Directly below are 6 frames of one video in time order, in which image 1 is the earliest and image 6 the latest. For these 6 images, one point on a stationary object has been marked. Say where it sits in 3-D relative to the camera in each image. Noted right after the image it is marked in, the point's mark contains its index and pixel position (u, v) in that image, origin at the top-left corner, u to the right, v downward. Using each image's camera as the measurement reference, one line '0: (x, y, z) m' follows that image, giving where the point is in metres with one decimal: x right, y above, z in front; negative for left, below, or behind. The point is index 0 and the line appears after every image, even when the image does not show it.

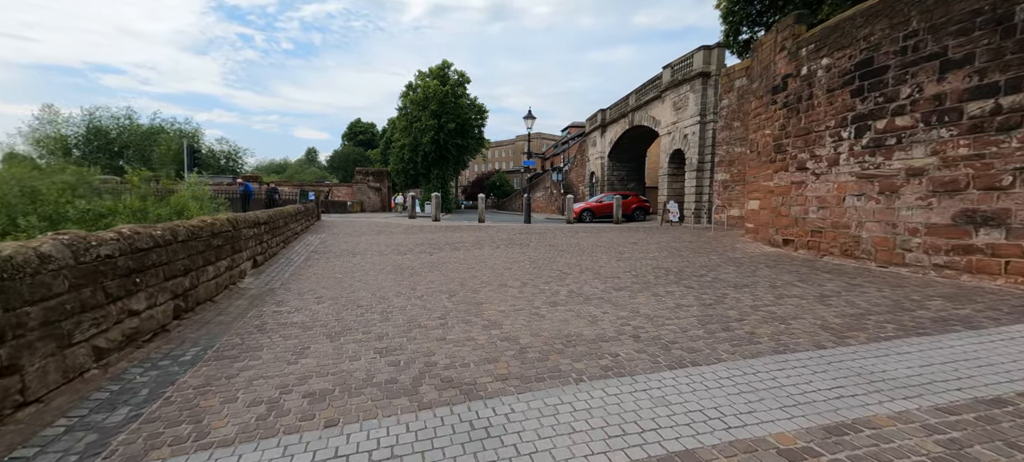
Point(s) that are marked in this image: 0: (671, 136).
0: (+6.8, +4.0, +19.0) m
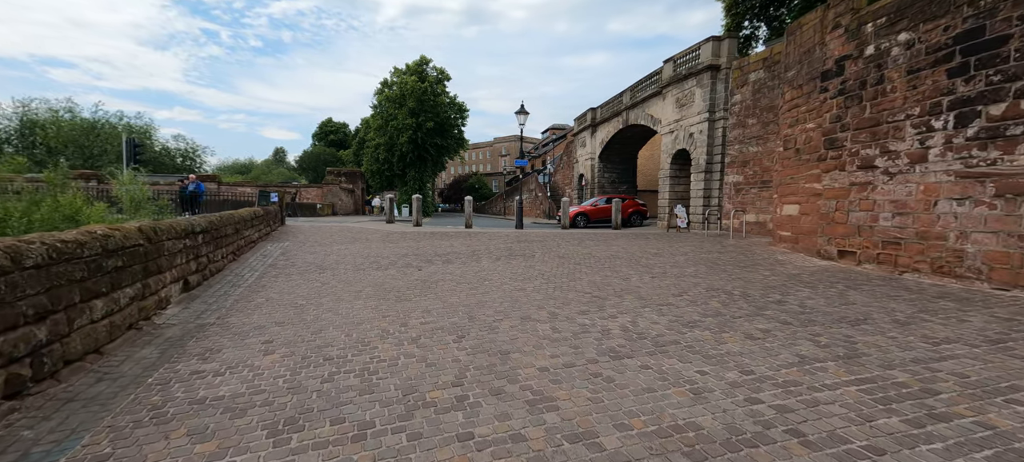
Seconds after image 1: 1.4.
0: (+6.4, +3.8, +17.7) m
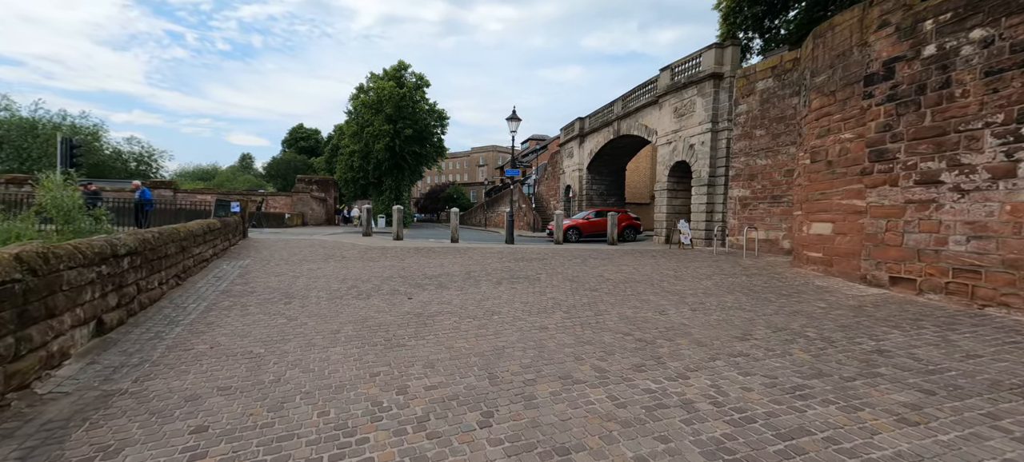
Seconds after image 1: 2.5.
0: (+6.0, +3.2, +16.8) m
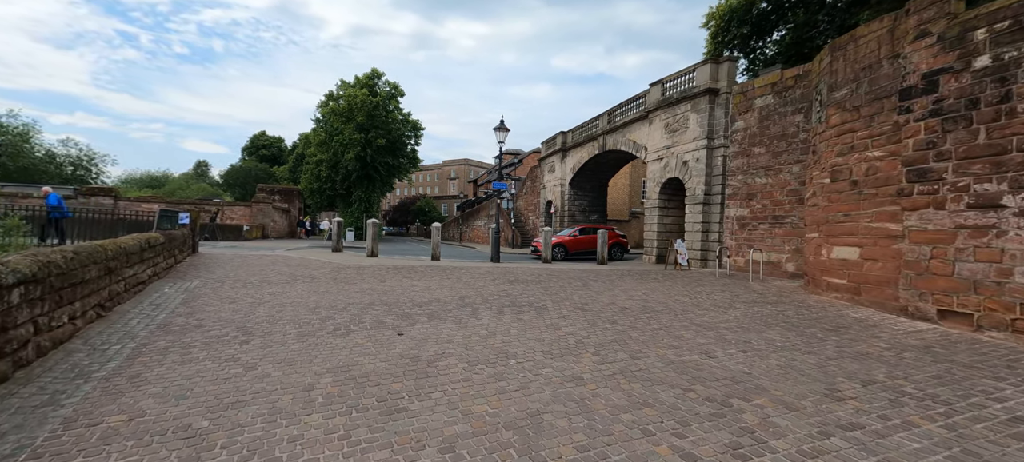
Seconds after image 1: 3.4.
0: (+5.4, +2.5, +16.3) m
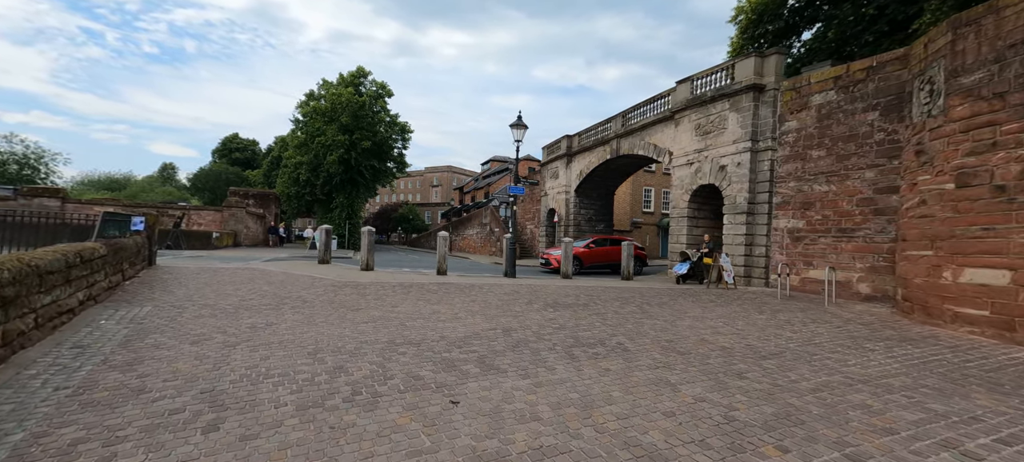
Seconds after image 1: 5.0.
0: (+5.9, +2.1, +14.7) m
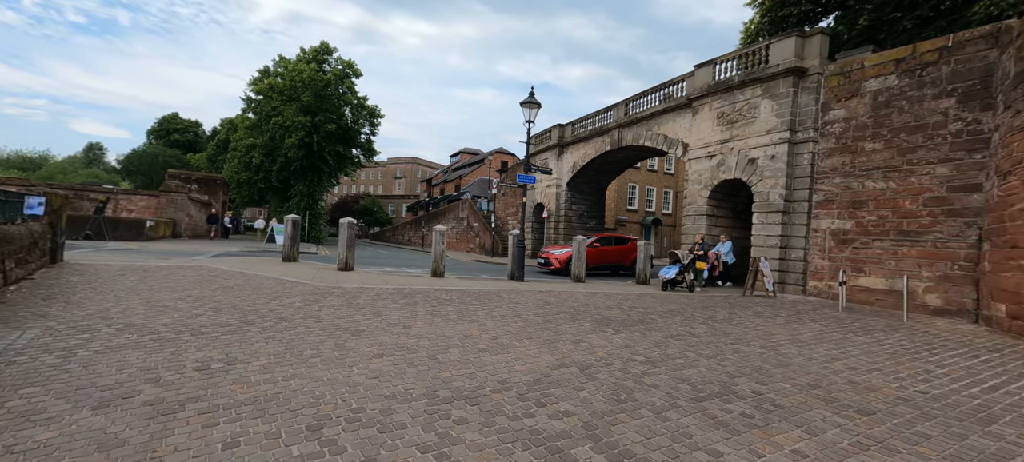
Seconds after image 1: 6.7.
0: (+6.0, +2.1, +13.2) m
